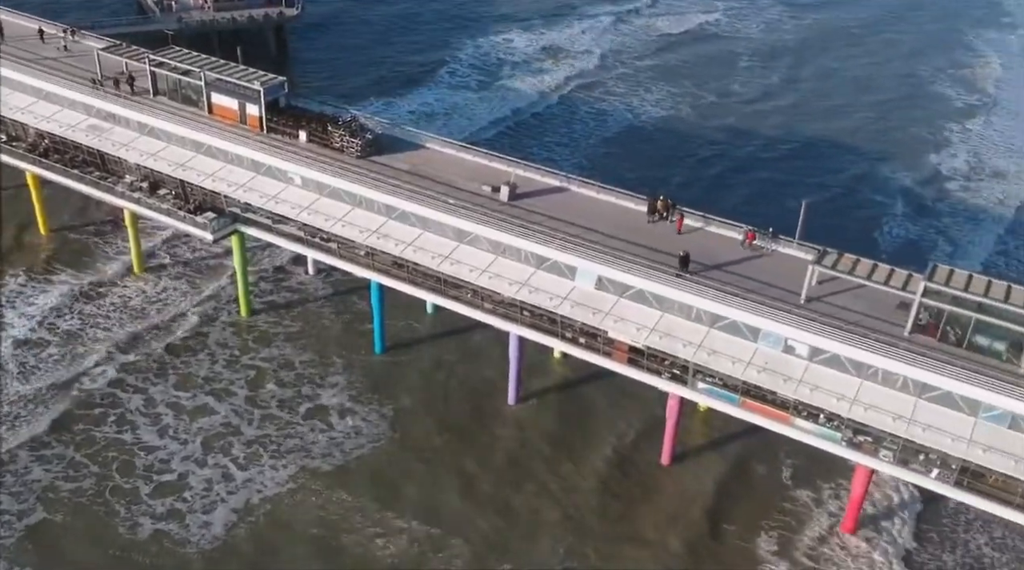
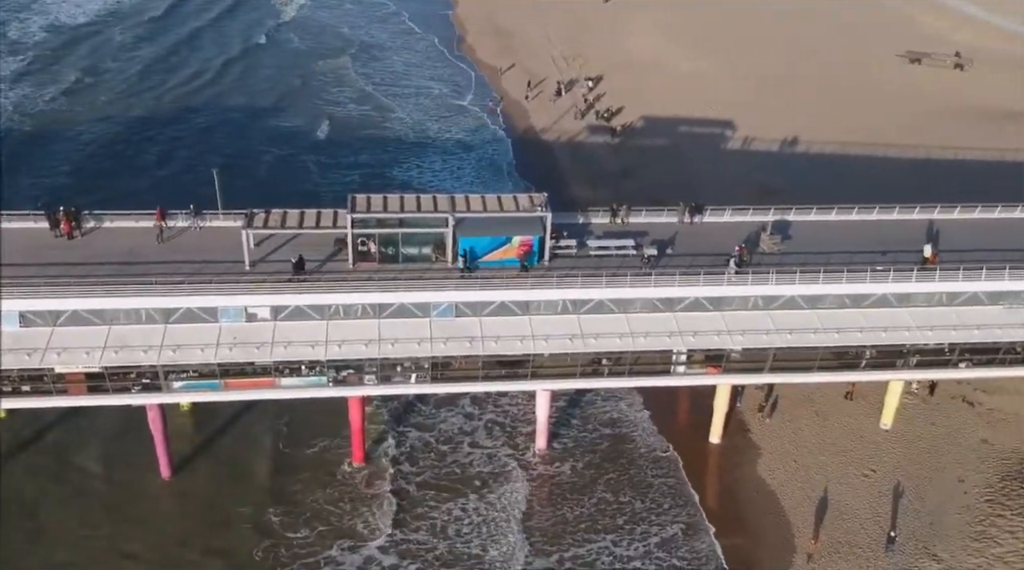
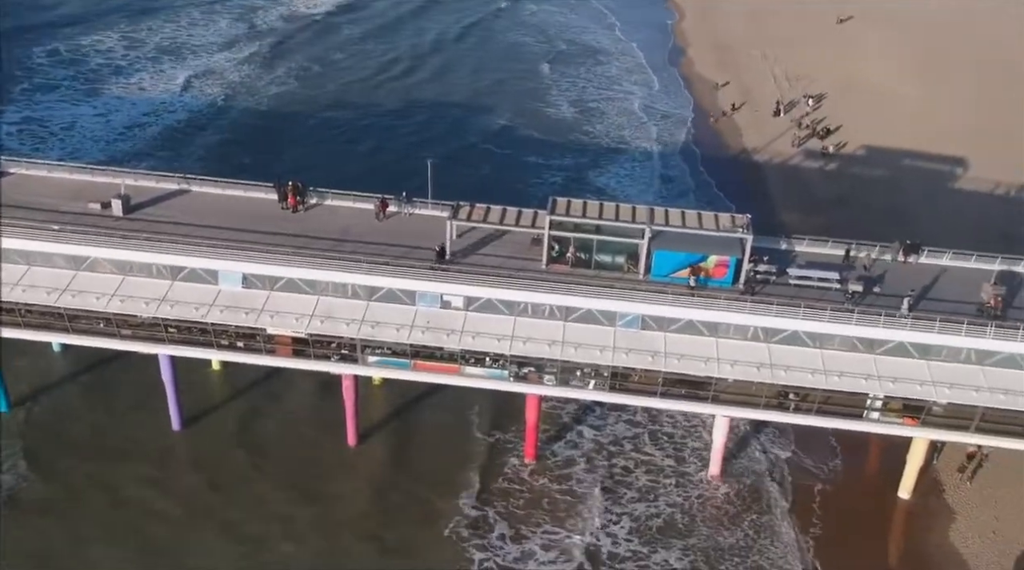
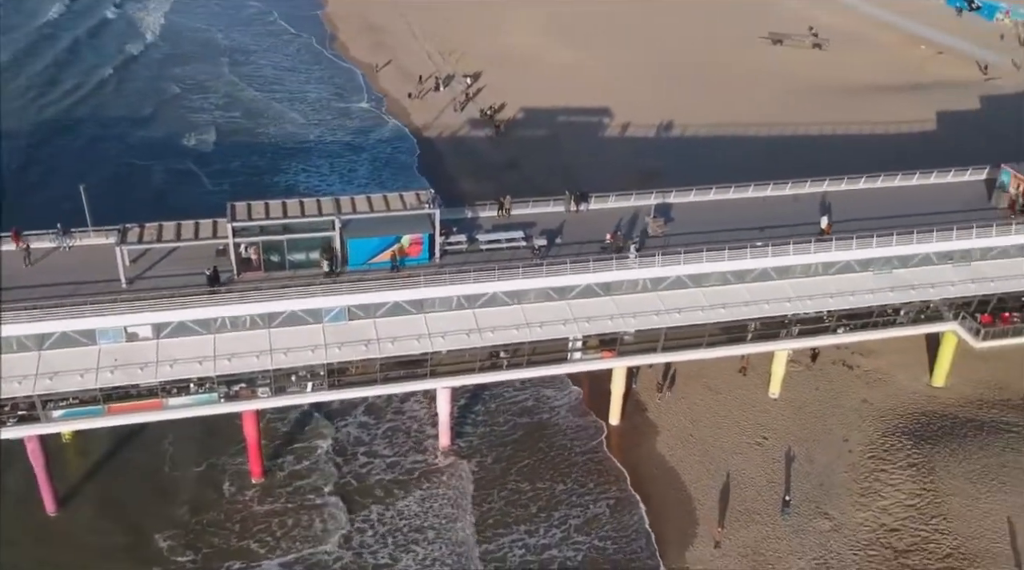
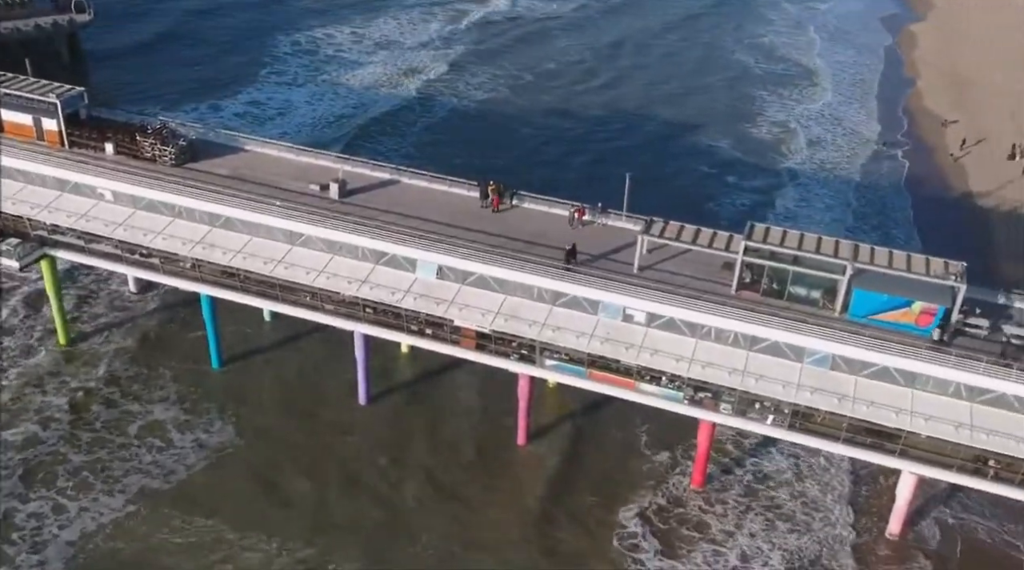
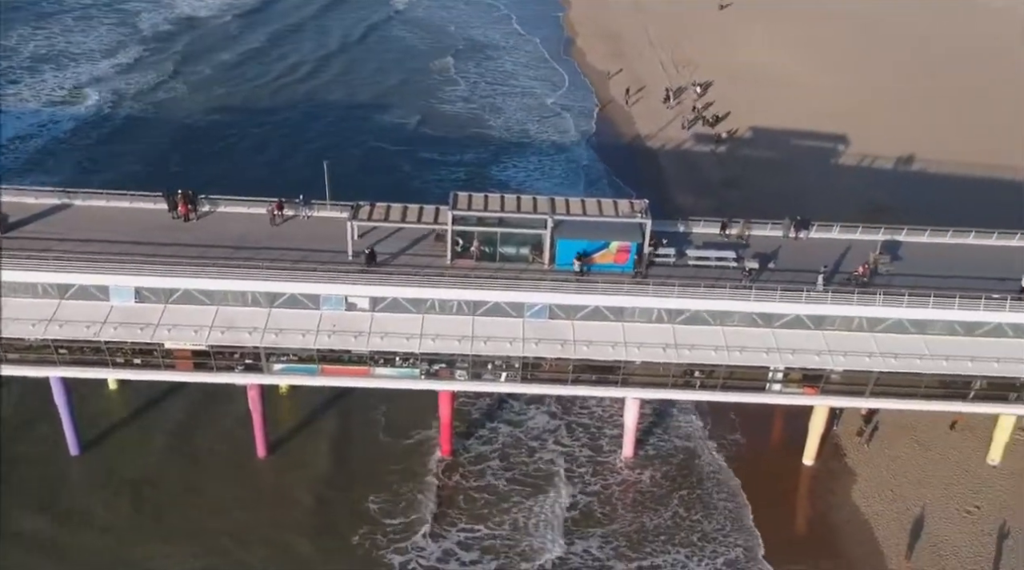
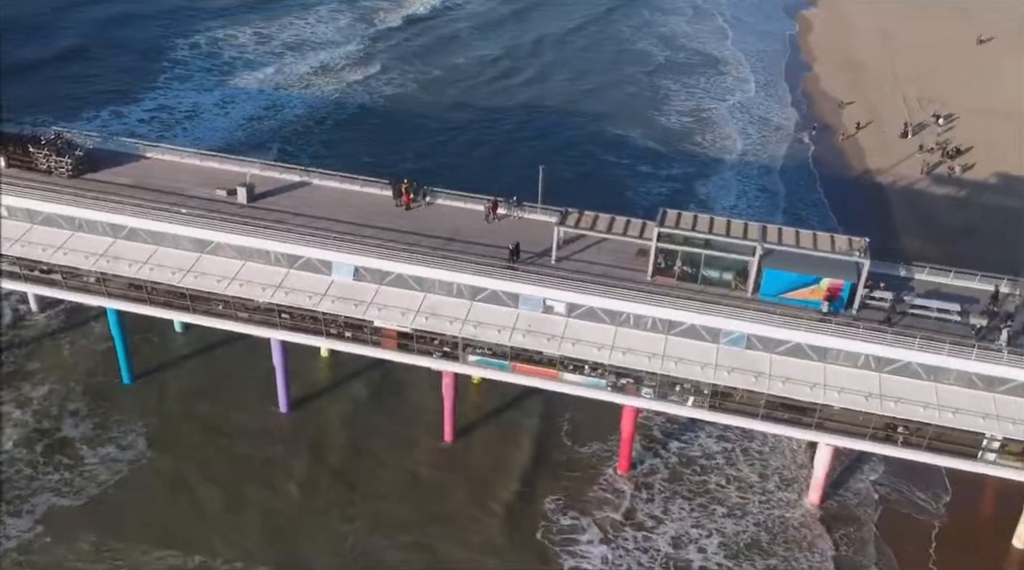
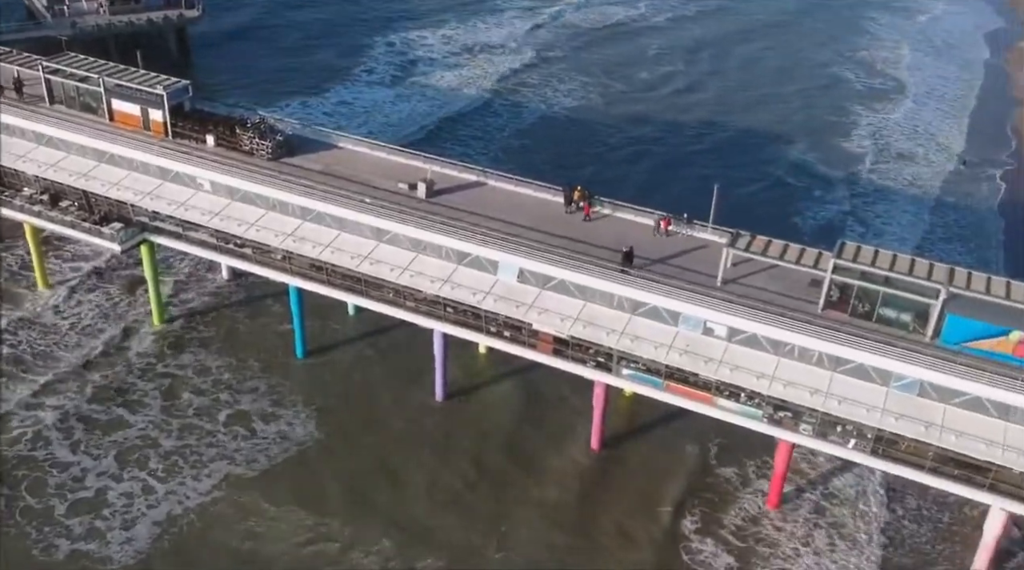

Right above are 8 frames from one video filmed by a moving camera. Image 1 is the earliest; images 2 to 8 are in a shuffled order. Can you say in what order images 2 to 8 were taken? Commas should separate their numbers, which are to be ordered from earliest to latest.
8, 5, 7, 3, 6, 2, 4
